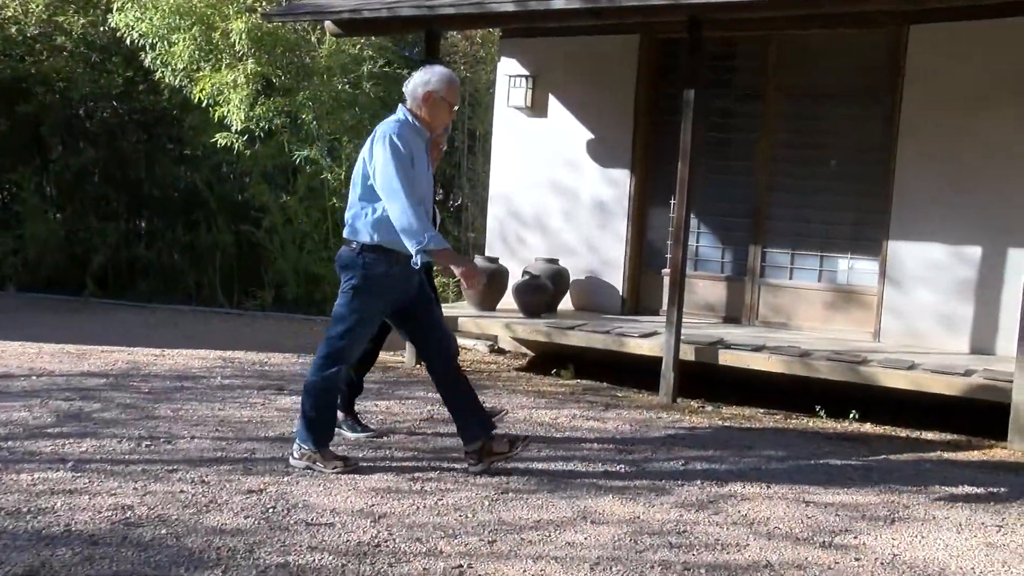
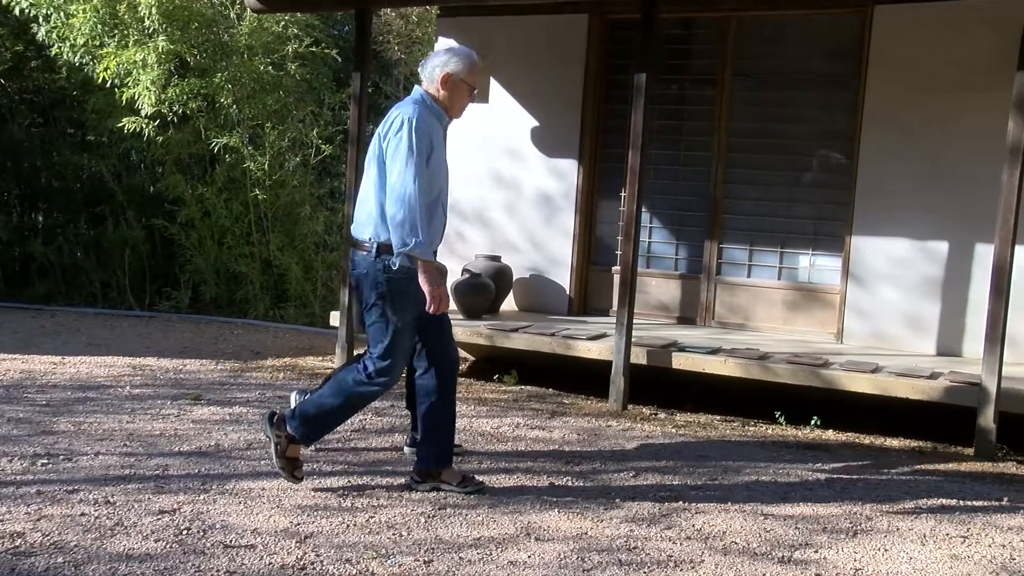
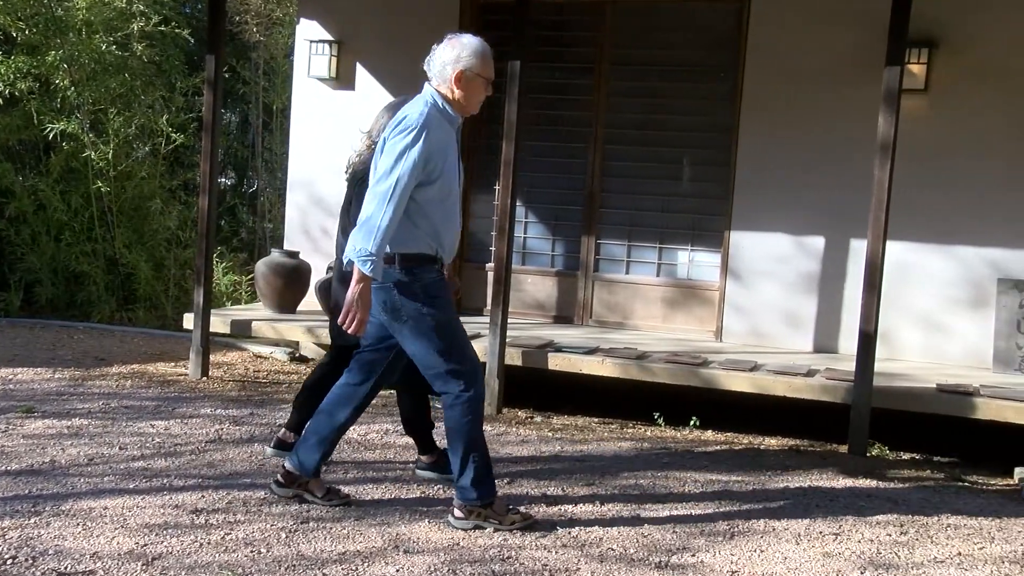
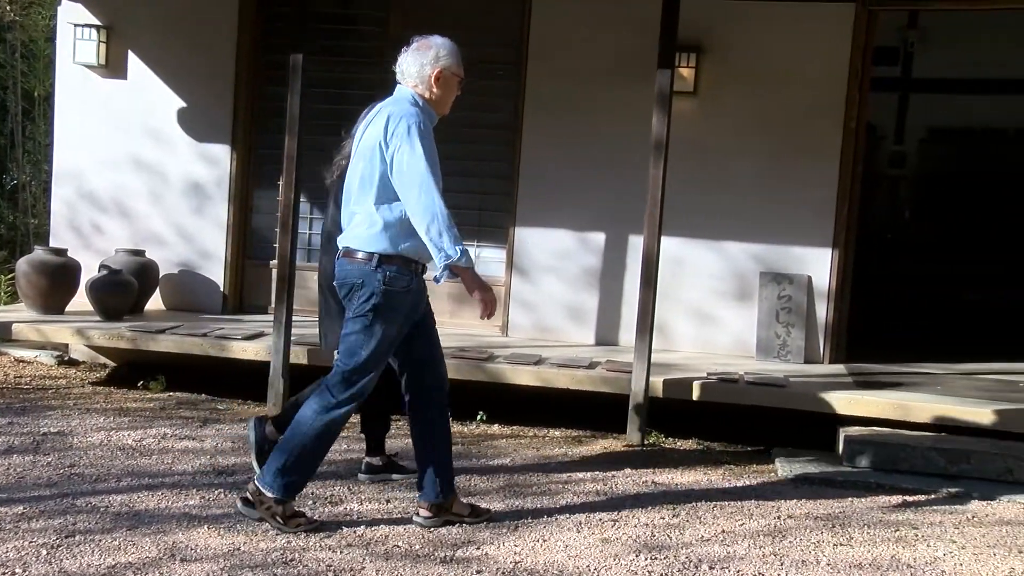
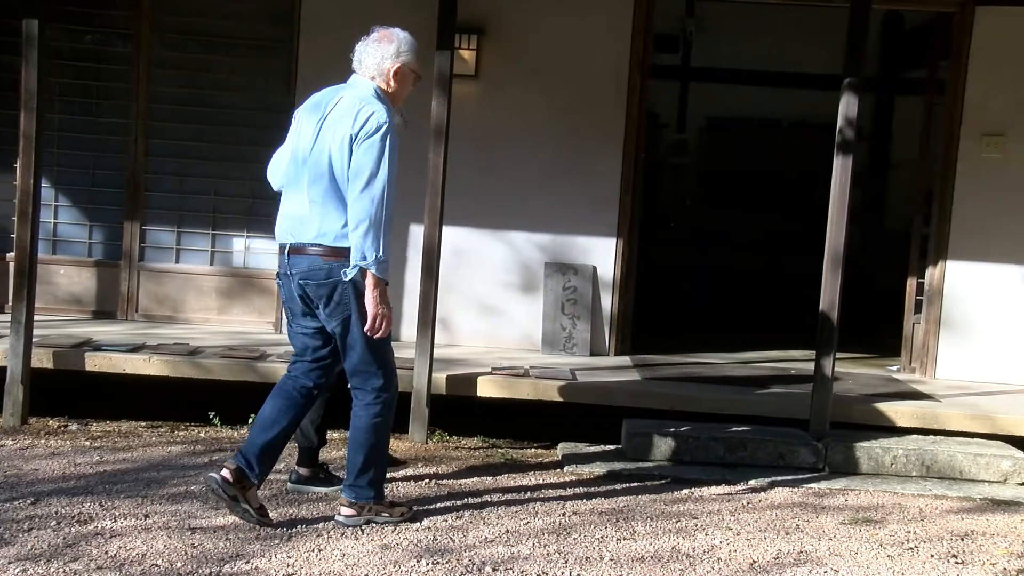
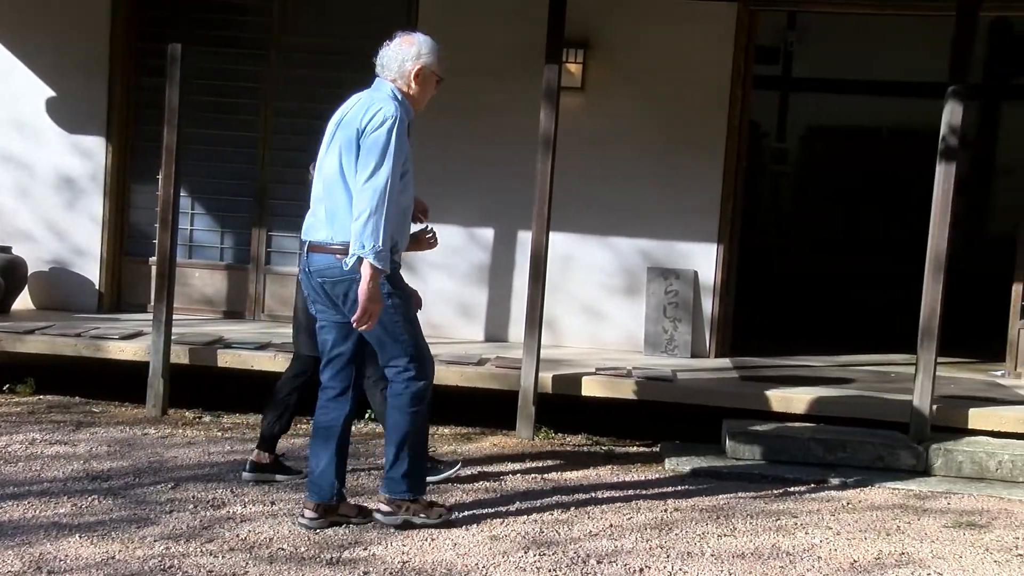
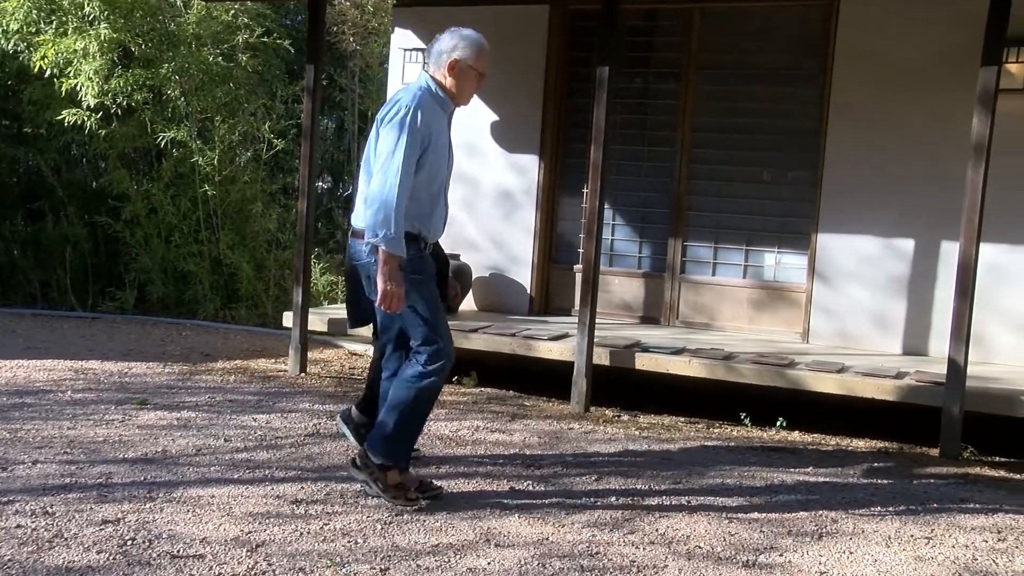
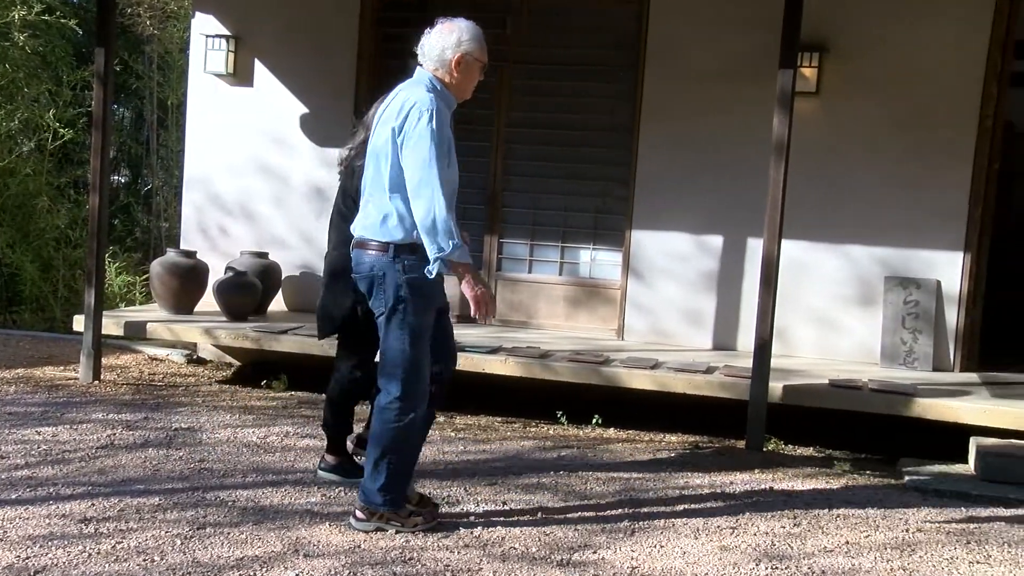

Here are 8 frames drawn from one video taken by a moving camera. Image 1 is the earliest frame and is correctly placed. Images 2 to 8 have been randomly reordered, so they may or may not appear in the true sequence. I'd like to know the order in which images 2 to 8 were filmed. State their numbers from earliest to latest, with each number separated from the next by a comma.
2, 7, 3, 8, 4, 6, 5
